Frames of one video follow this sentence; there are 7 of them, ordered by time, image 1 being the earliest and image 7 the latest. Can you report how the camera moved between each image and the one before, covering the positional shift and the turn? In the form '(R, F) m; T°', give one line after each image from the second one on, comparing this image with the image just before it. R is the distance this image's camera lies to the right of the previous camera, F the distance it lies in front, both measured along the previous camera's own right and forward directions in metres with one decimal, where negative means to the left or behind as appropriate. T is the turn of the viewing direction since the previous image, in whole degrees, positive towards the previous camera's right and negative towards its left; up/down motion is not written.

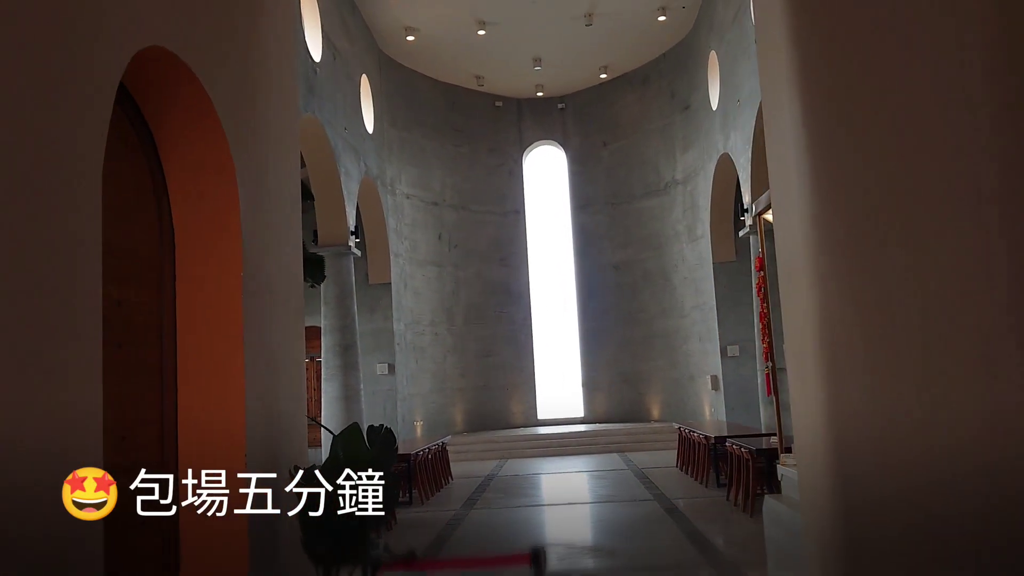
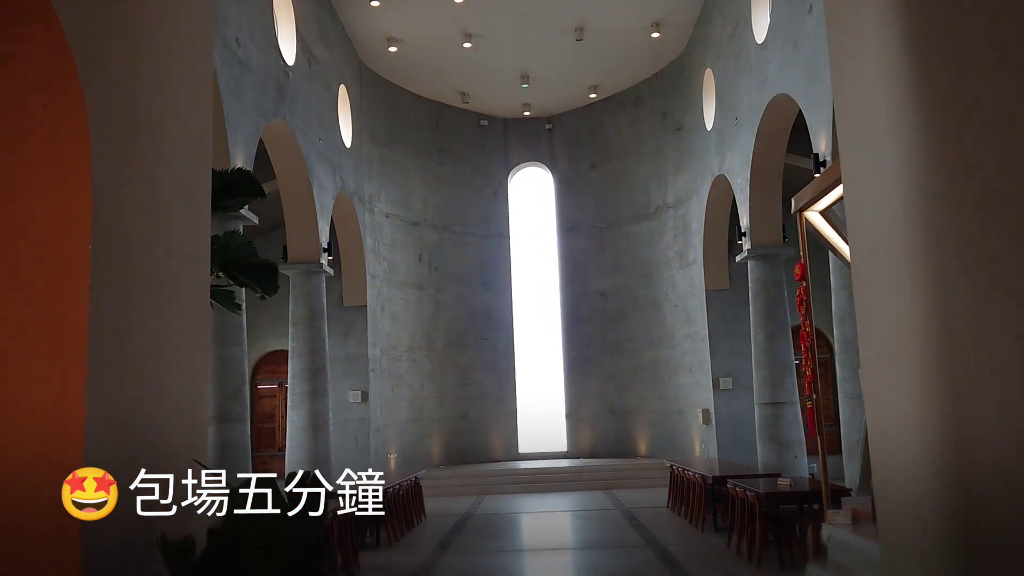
(0.0, +1.0) m; +1°
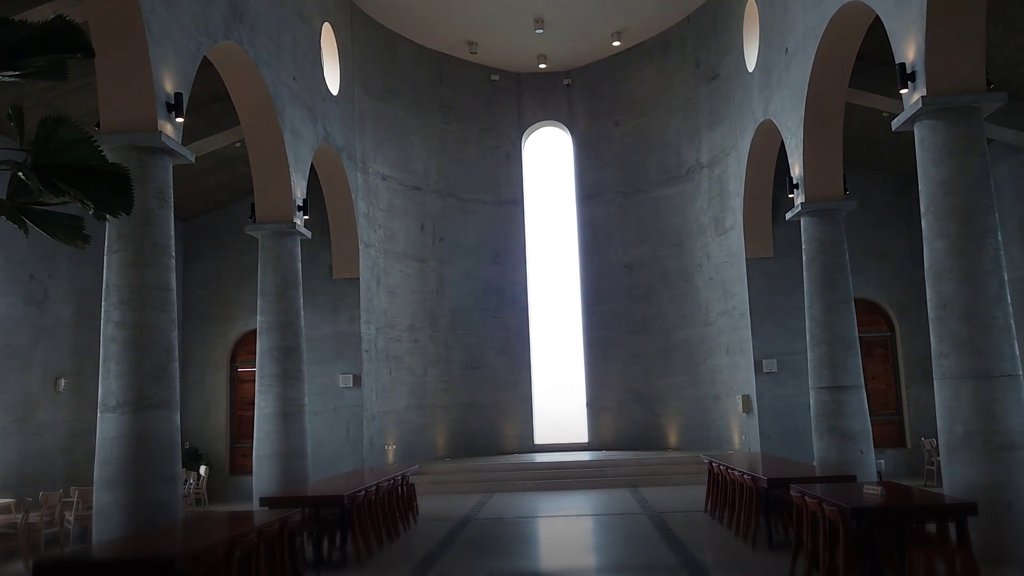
(+0.3, +2.2) m; -2°
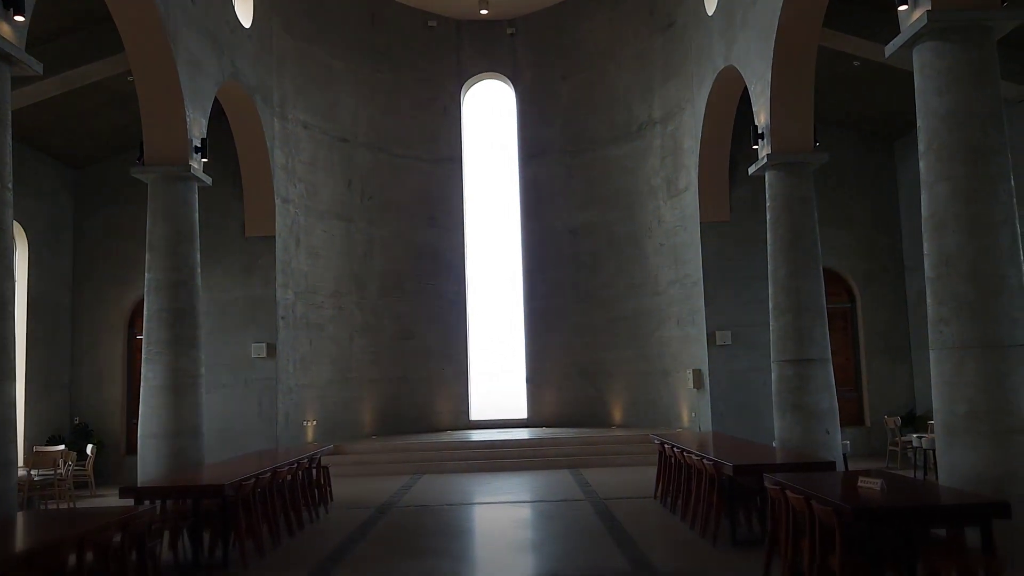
(+0.2, +1.4) m; +4°
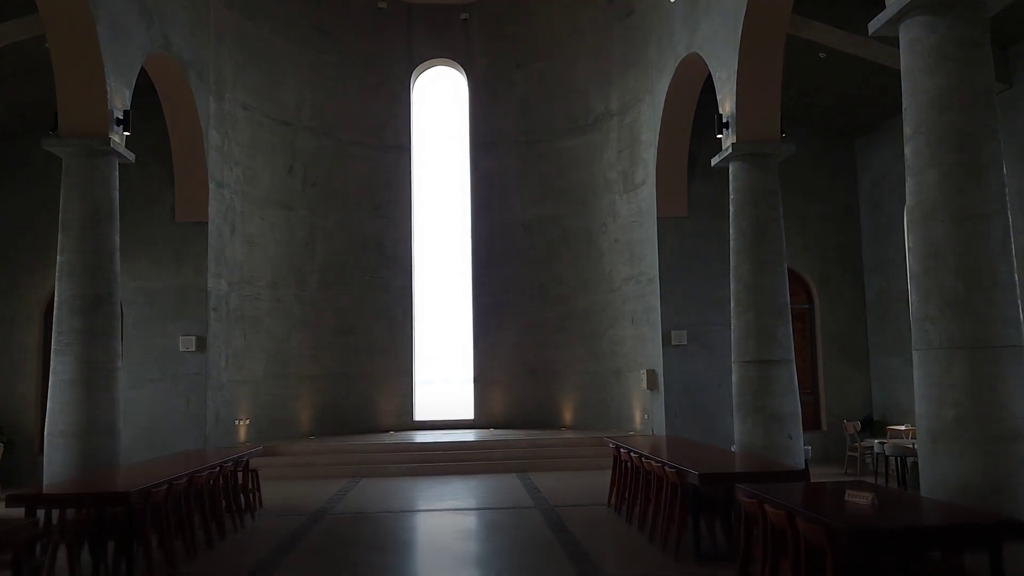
(0.0, +0.7) m; +3°
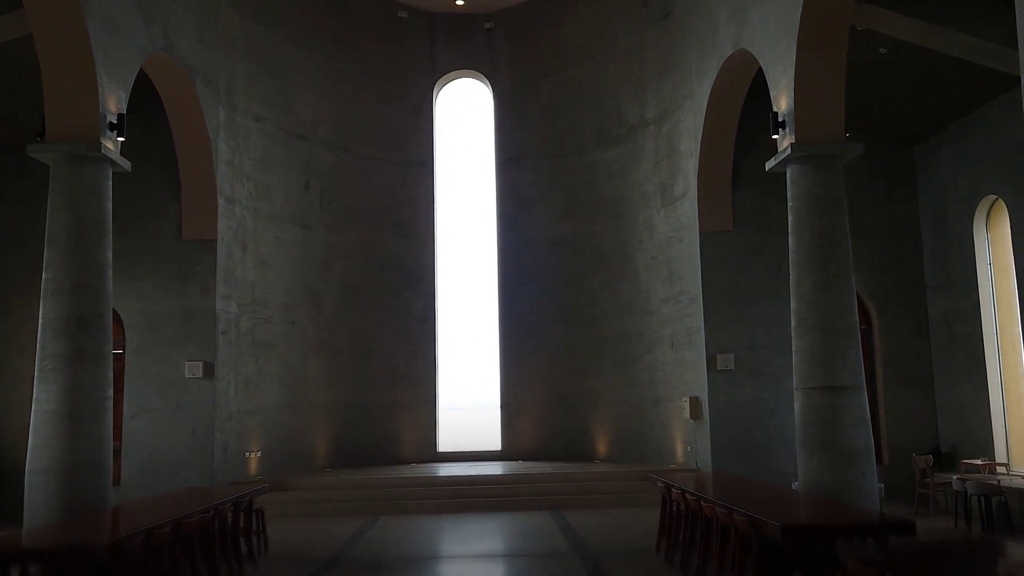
(-0.1, +1.0) m; -2°
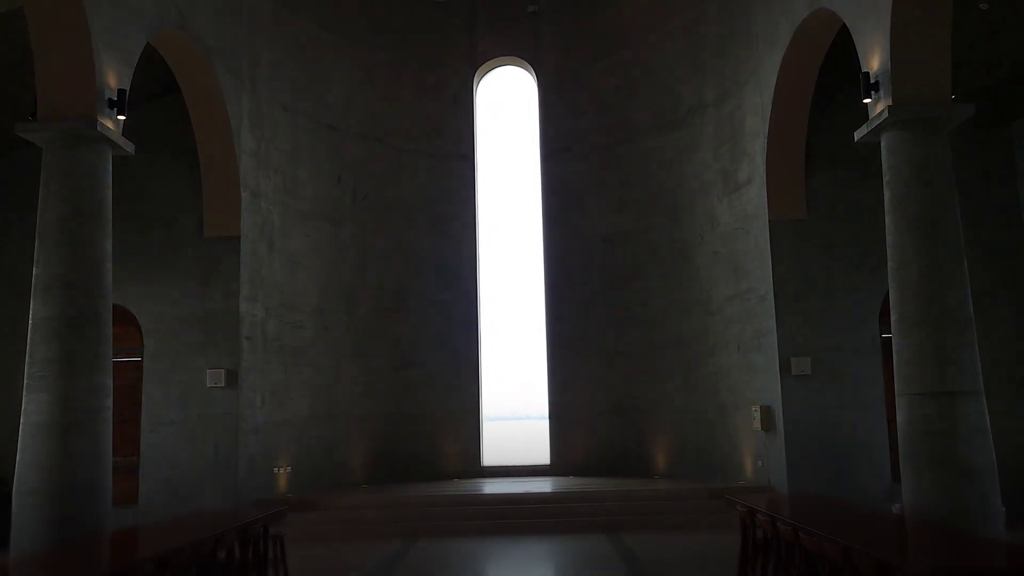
(0.0, +1.2) m; -3°
